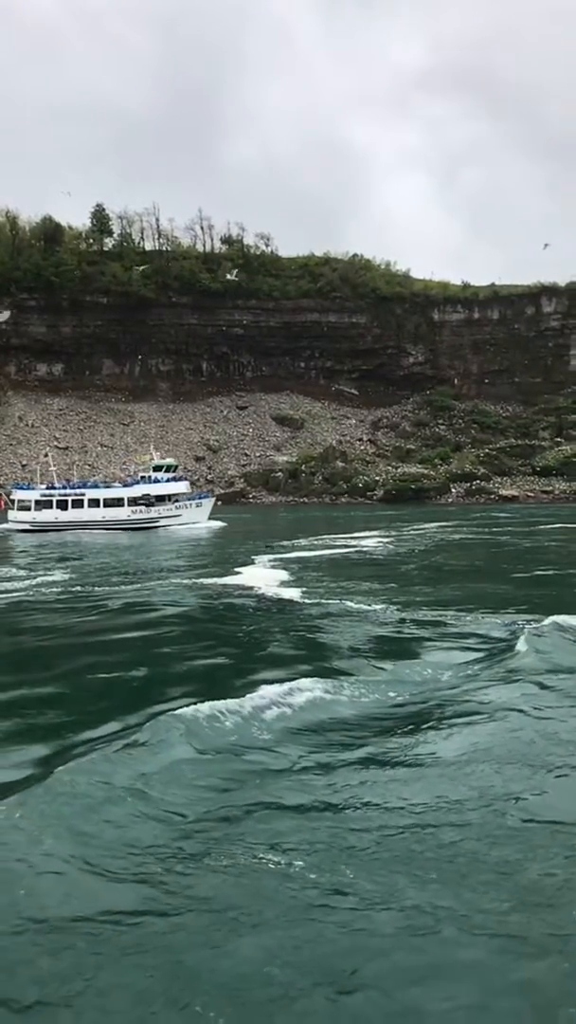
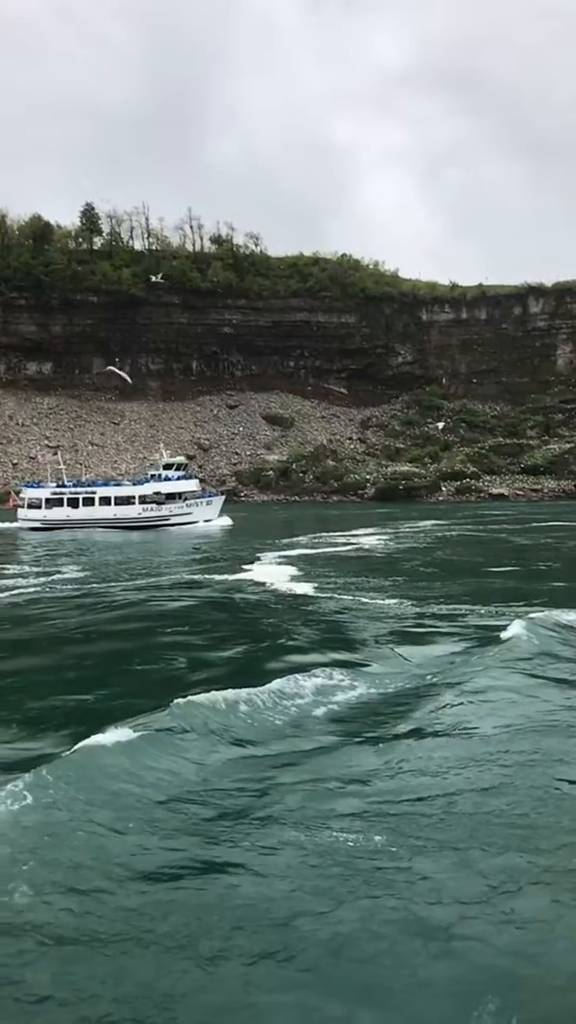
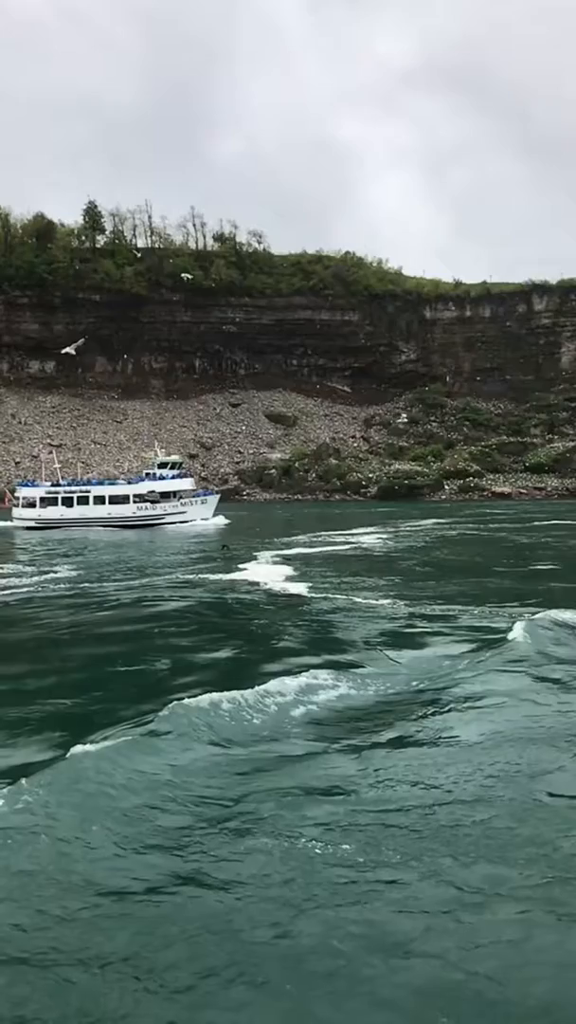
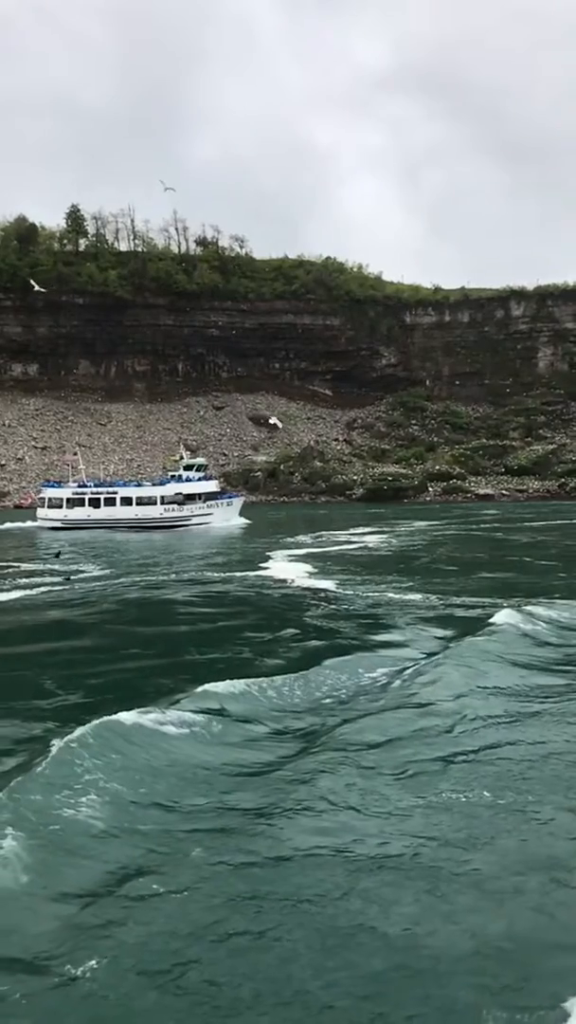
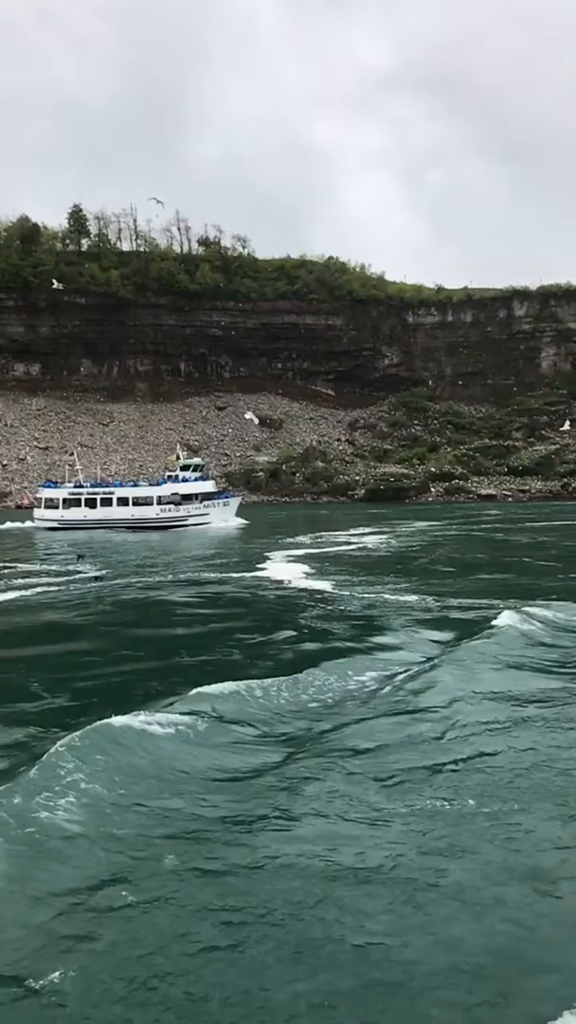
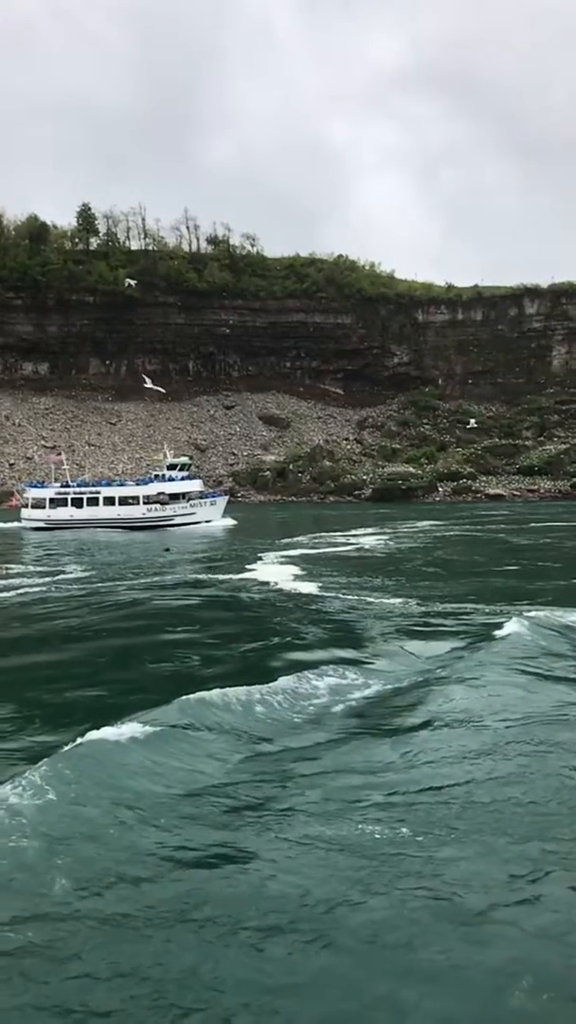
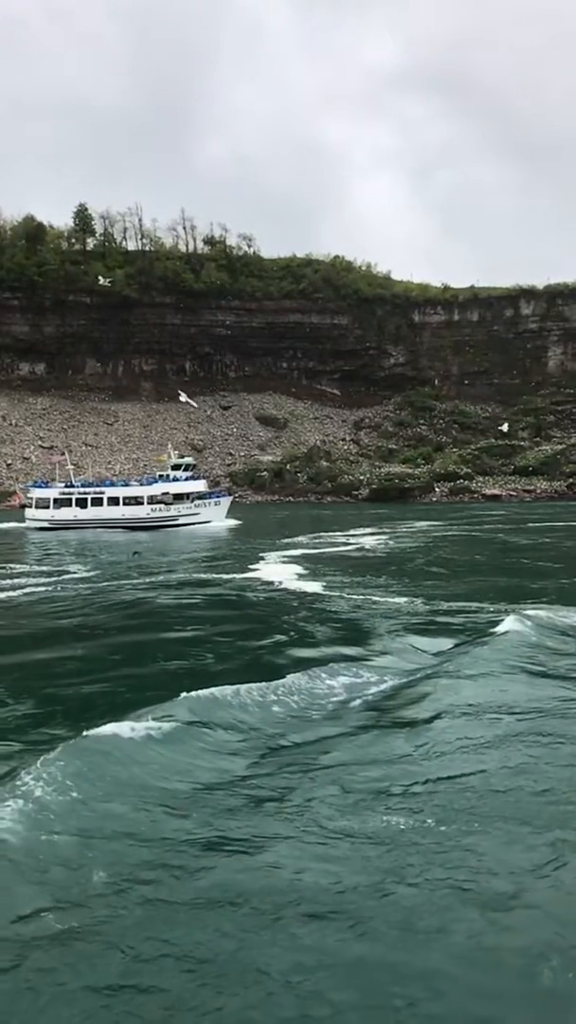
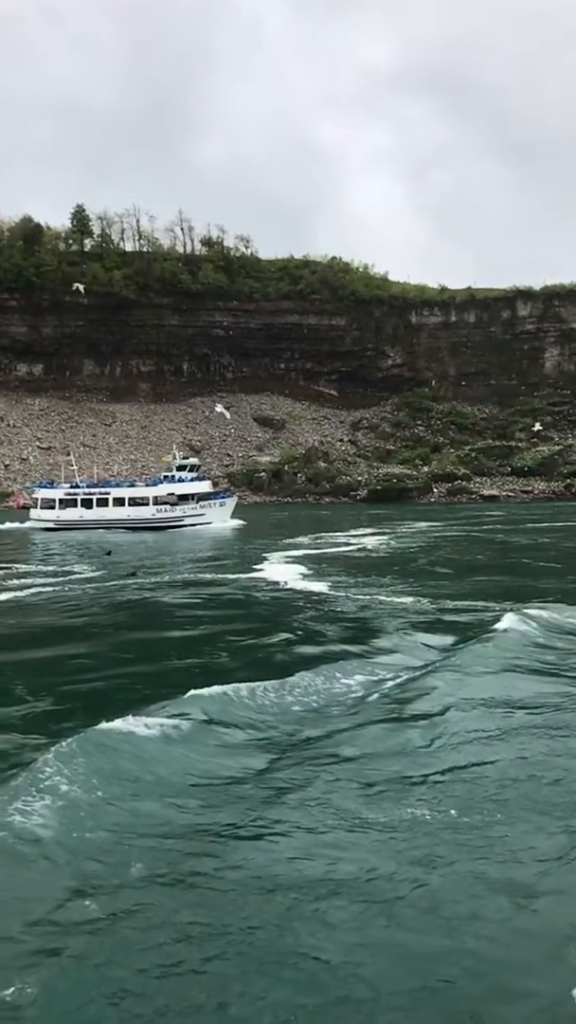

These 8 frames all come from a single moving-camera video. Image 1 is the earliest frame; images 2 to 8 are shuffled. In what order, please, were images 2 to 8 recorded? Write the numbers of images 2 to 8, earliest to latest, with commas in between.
3, 2, 6, 7, 8, 5, 4
